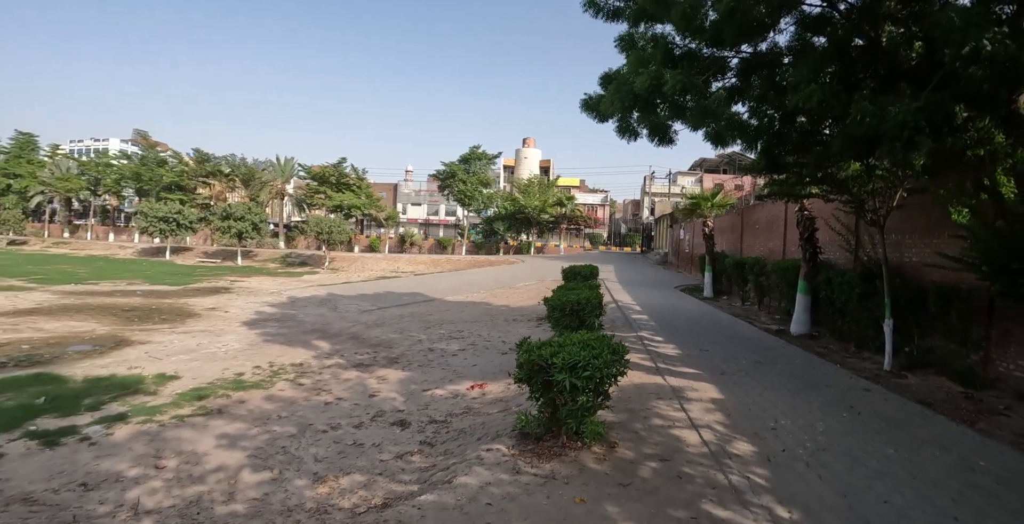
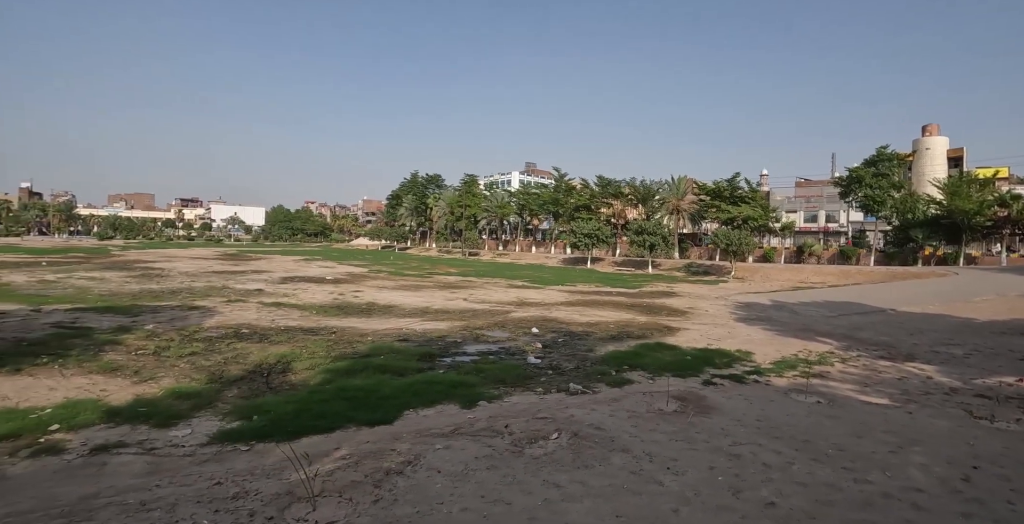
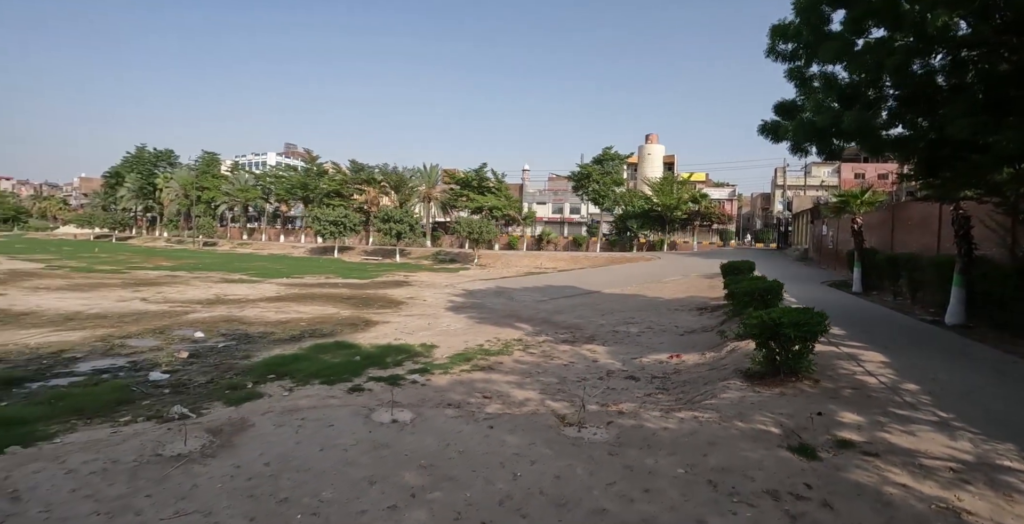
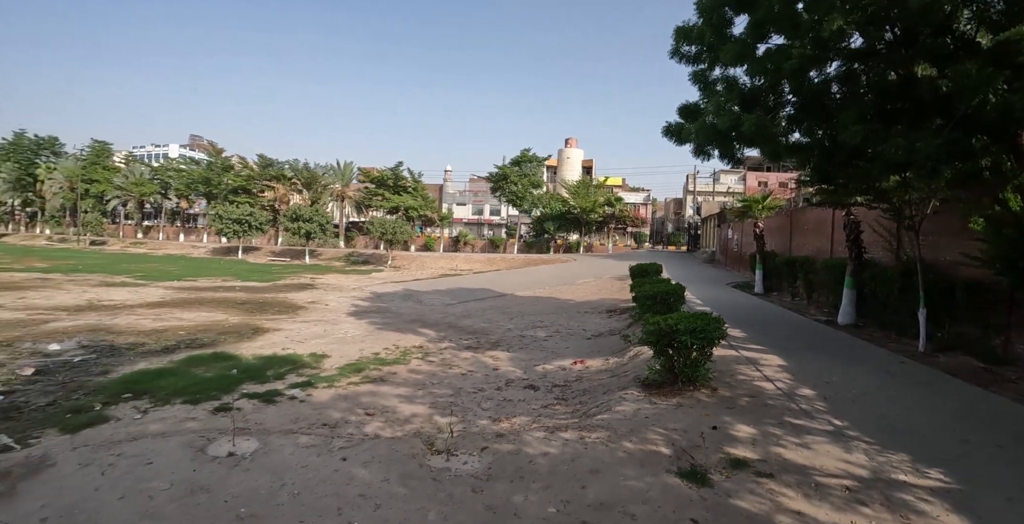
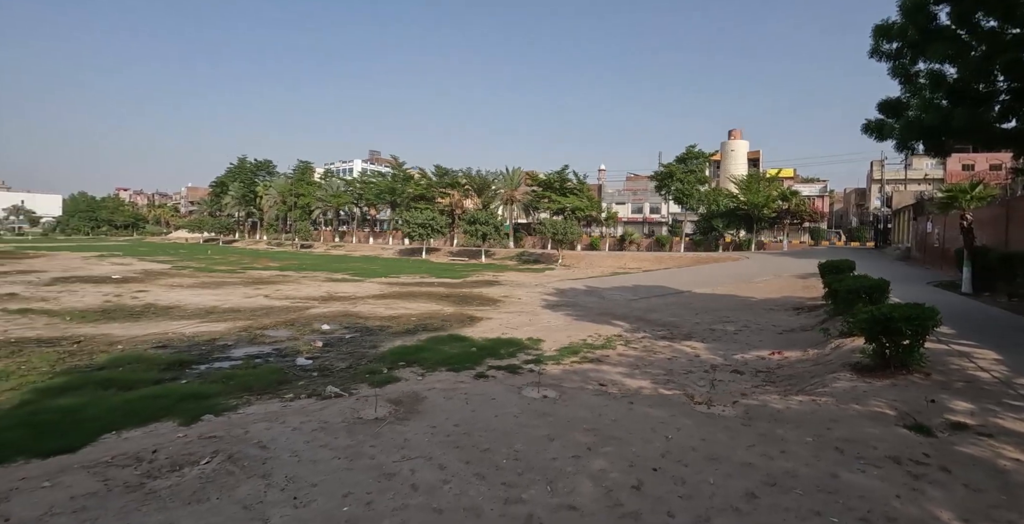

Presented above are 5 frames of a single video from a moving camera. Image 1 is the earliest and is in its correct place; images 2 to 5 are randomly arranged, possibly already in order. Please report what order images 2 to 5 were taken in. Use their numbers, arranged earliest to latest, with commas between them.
4, 3, 5, 2
